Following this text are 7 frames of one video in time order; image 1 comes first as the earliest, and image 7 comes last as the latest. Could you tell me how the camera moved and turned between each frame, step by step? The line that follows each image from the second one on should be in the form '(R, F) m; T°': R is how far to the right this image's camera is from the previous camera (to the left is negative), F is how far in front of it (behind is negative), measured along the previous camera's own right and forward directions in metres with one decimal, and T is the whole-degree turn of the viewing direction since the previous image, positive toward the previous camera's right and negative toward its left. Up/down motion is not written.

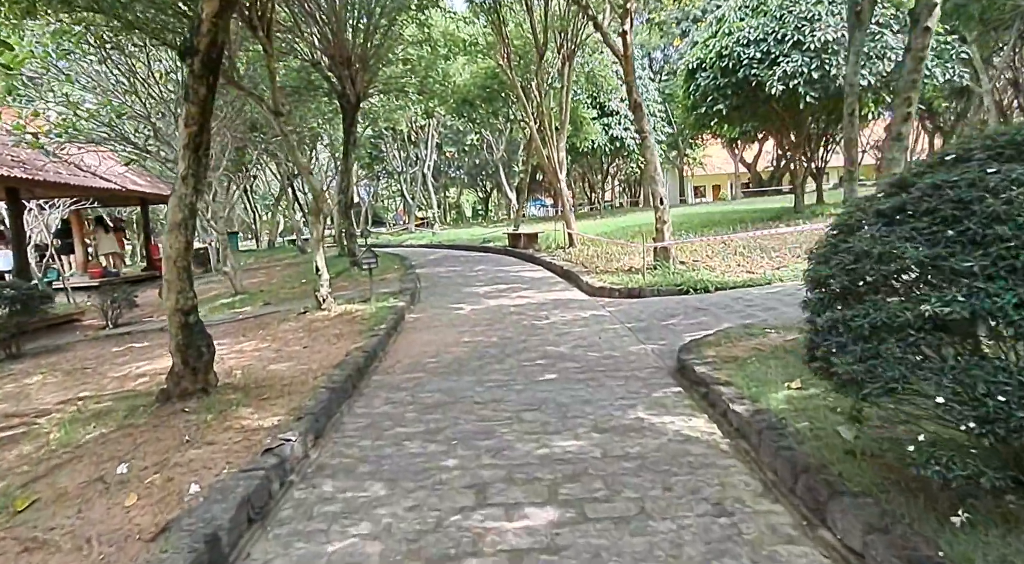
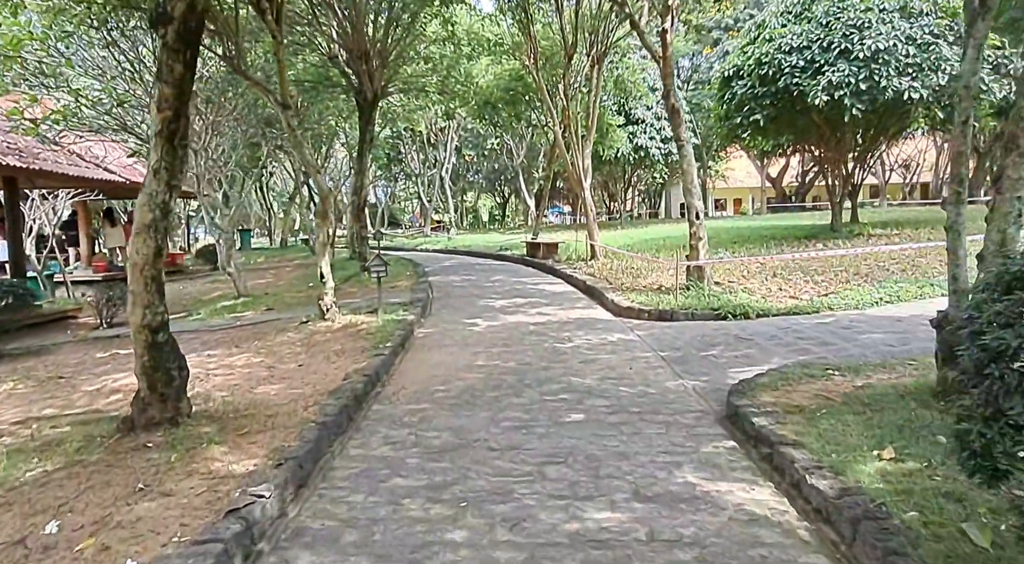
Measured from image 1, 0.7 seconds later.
(-0.1, +0.8) m; -1°
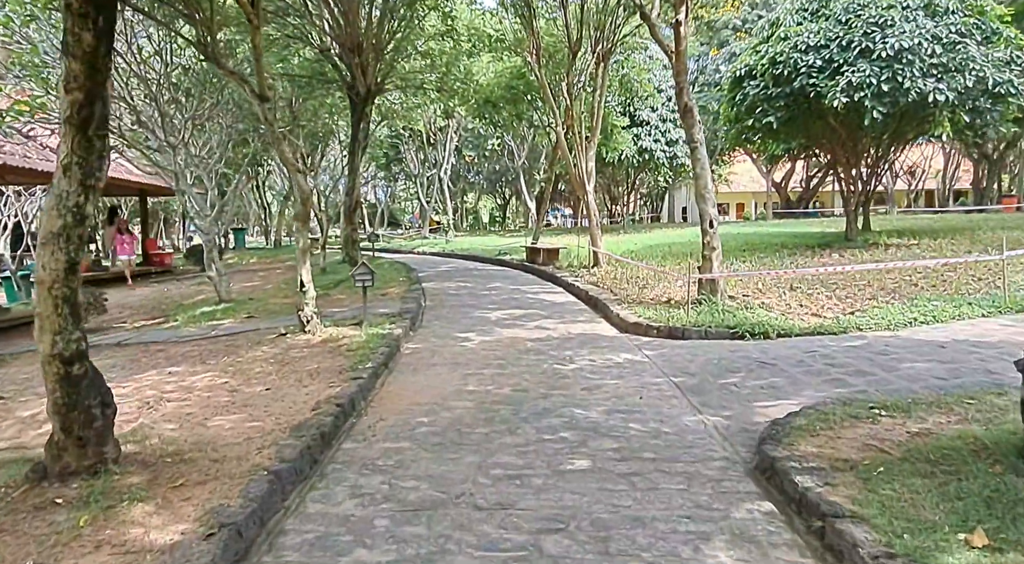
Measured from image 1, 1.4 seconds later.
(0.0, +0.8) m; 0°
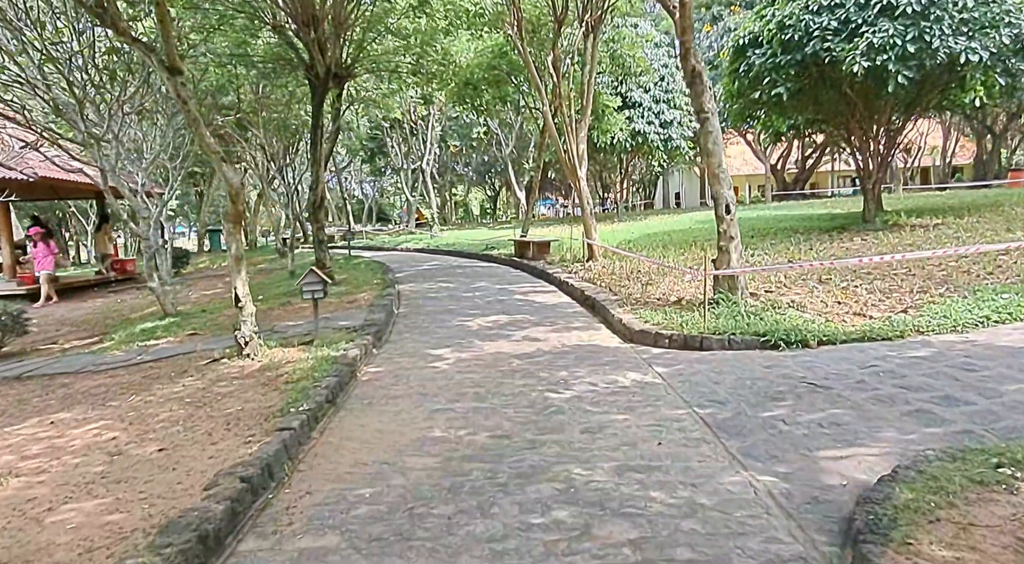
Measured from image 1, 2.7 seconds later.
(+0.1, +1.5) m; 0°
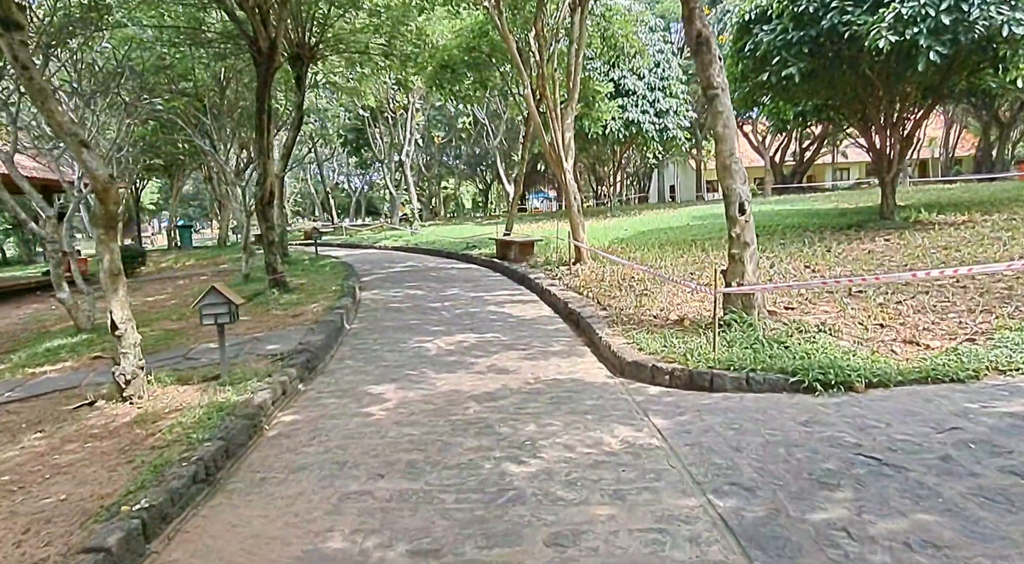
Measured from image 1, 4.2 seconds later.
(+0.3, +1.5) m; 0°
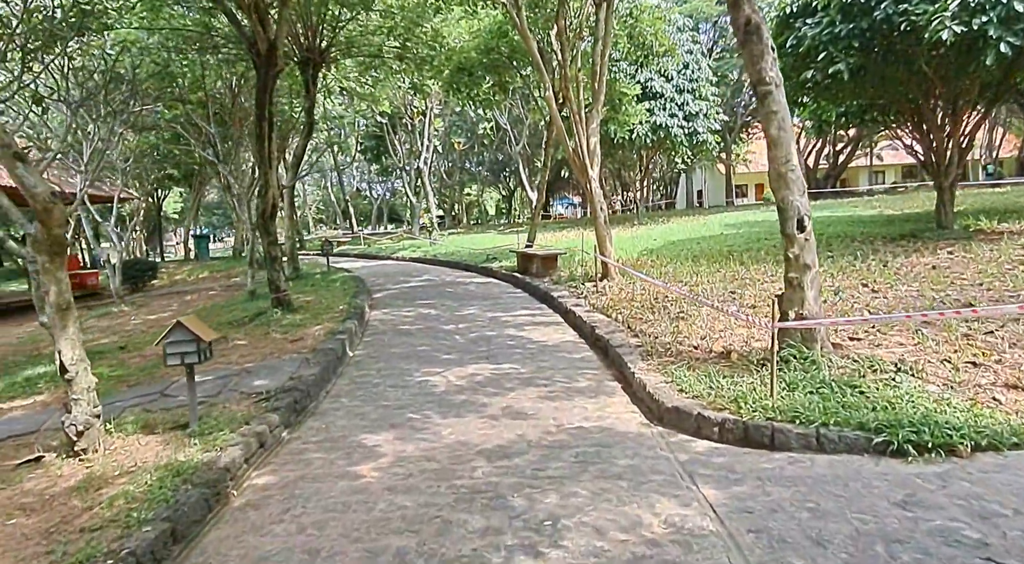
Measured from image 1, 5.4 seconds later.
(0.0, +0.9) m; -2°
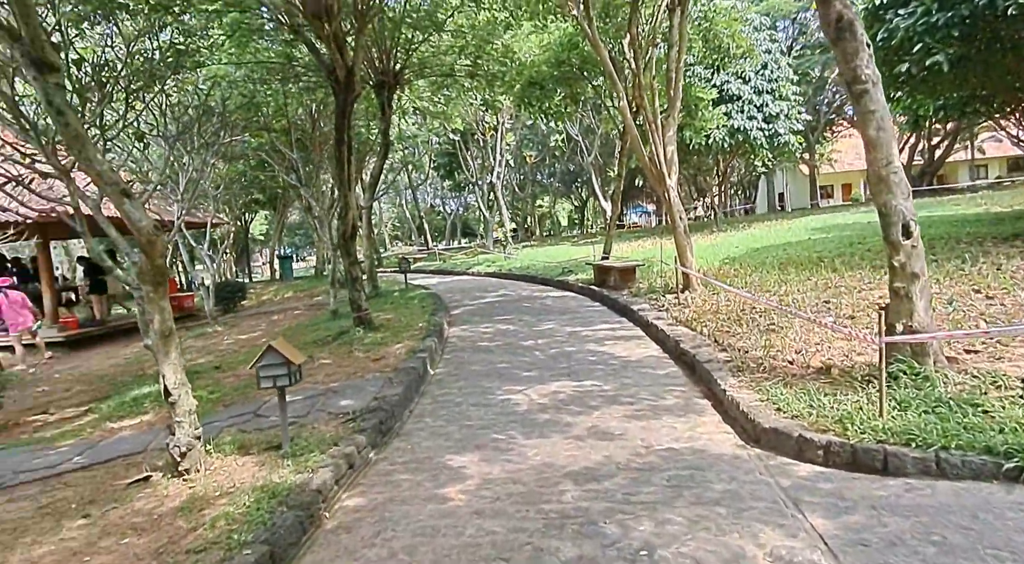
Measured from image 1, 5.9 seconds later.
(-0.1, +0.1) m; -6°
